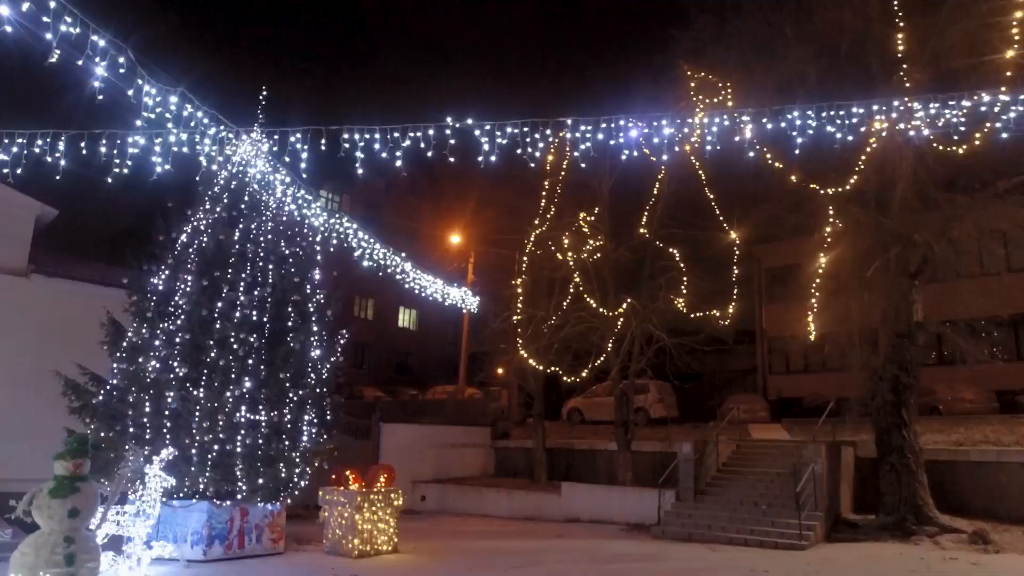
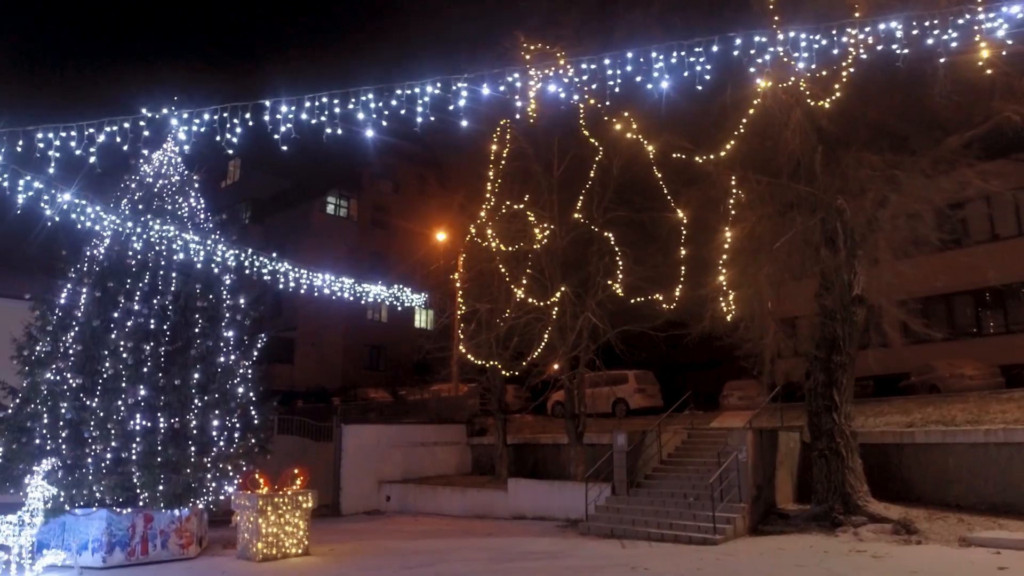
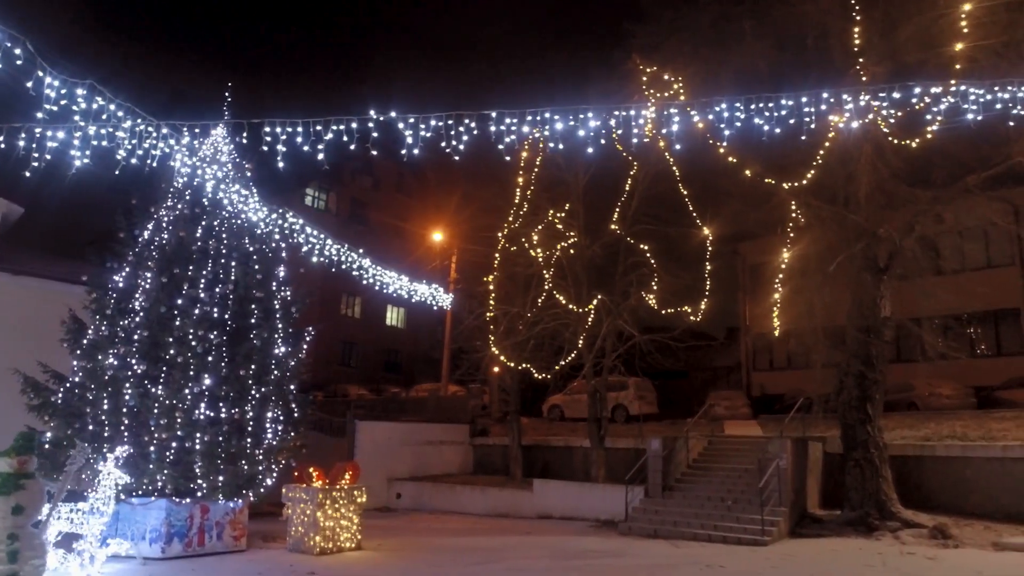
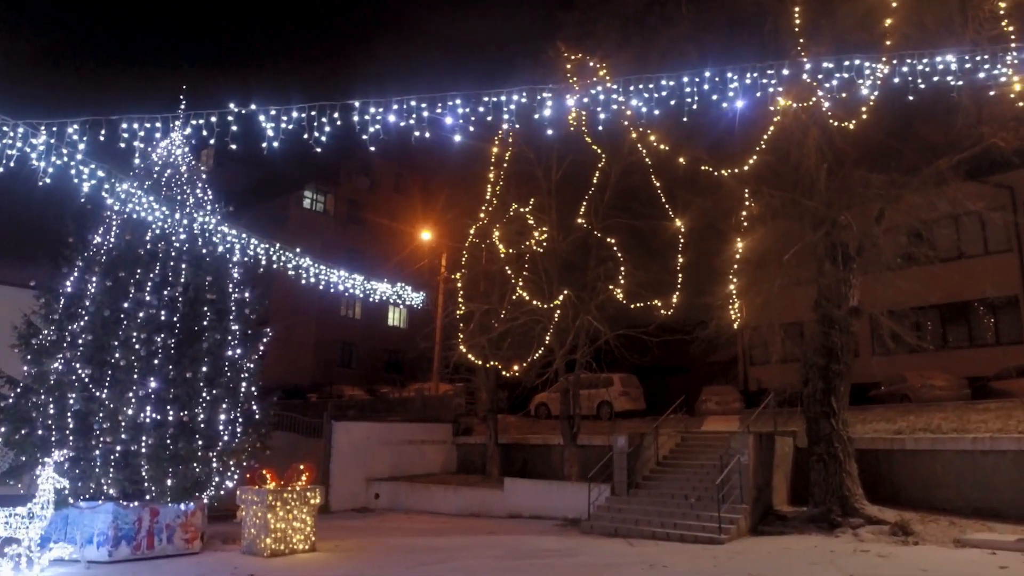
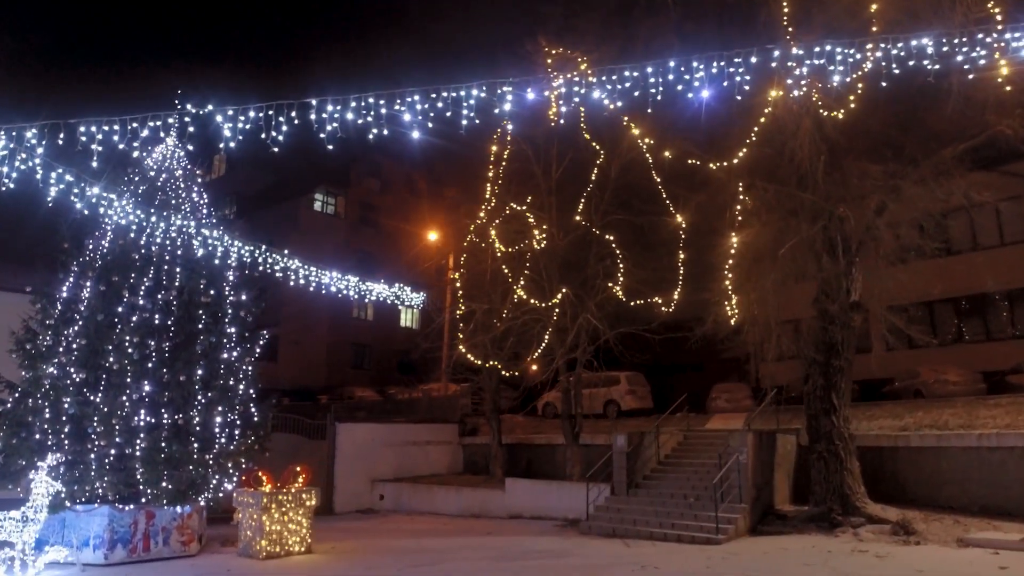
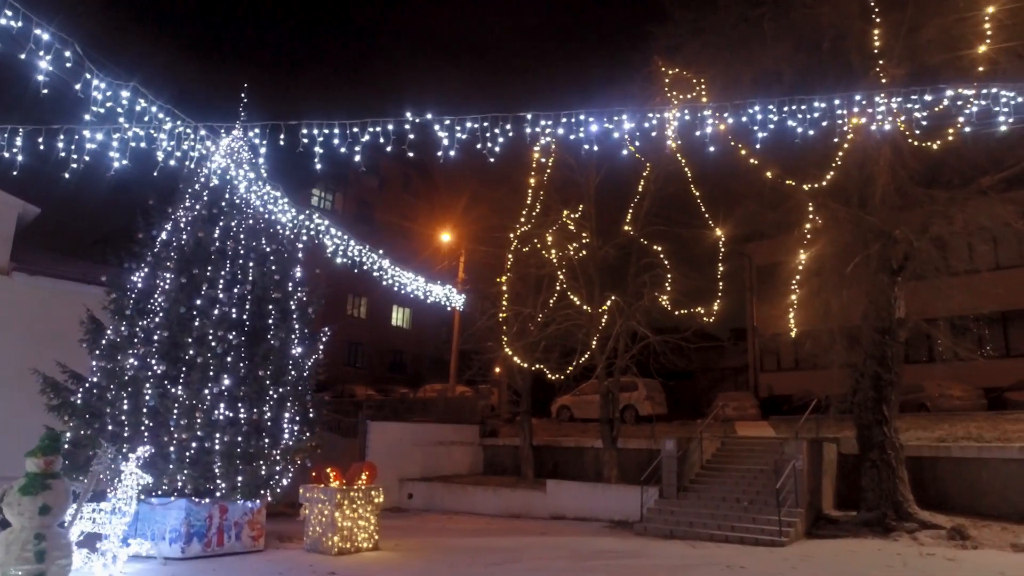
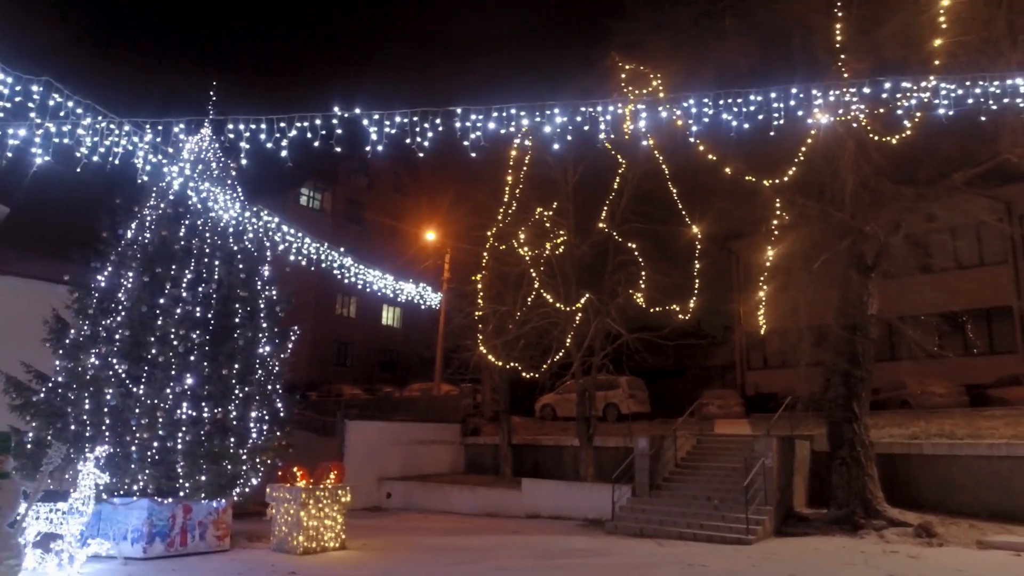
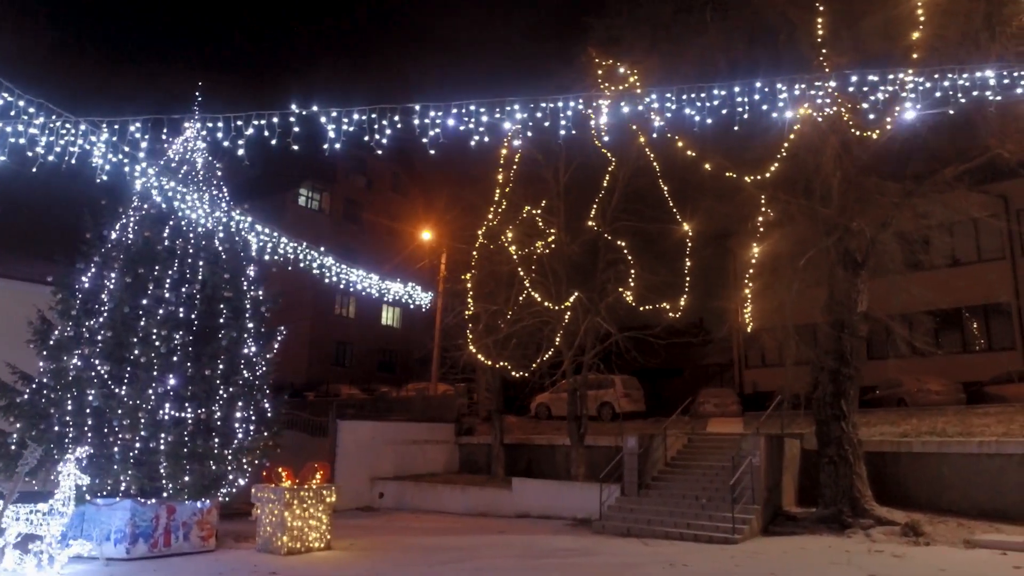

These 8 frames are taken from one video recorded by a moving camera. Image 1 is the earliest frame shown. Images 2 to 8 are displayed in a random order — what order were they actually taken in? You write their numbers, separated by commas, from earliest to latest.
6, 3, 7, 8, 4, 5, 2
